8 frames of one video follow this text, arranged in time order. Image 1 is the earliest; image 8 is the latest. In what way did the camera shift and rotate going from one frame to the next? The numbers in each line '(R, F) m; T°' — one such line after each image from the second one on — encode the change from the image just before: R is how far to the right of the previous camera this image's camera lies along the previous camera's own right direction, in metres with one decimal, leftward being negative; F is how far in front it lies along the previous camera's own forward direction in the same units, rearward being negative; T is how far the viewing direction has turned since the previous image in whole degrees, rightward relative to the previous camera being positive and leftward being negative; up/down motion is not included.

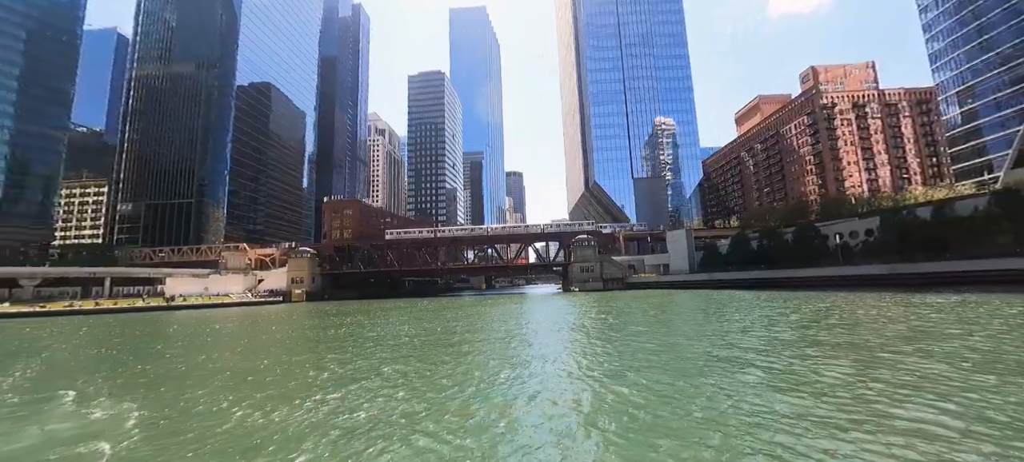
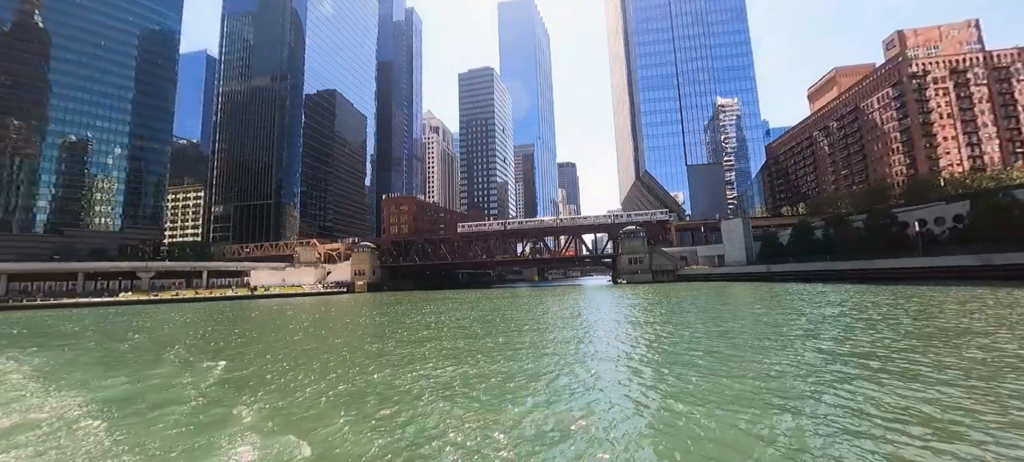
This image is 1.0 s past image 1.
(+1.5, -0.9) m; -8°
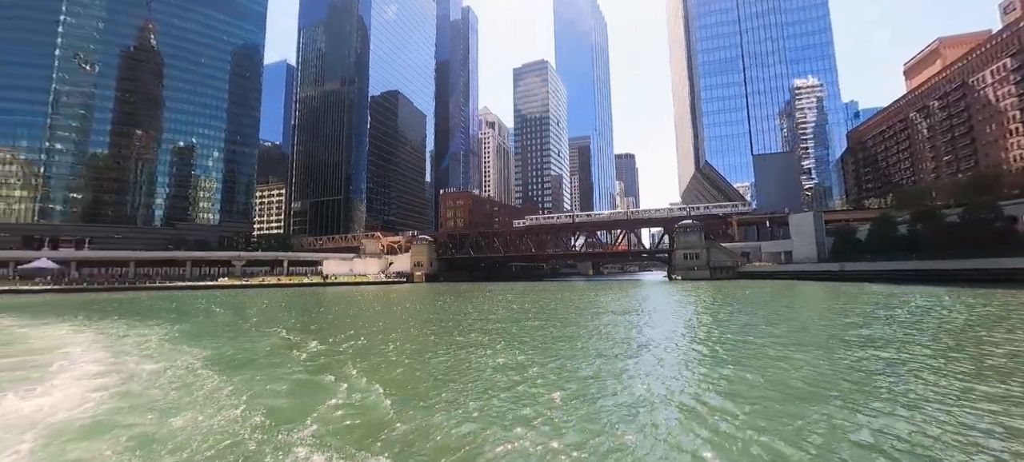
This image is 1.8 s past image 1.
(+1.0, -1.0) m; -8°
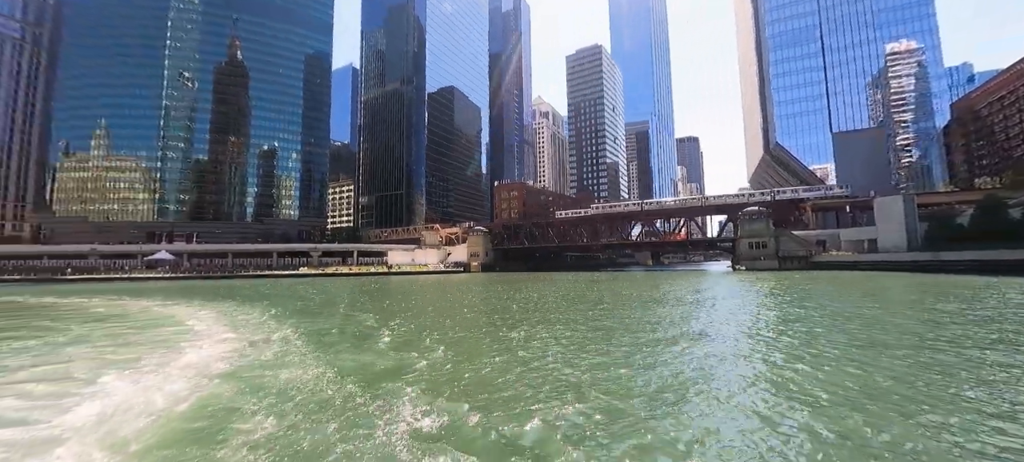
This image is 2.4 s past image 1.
(+0.6, -0.8) m; -8°
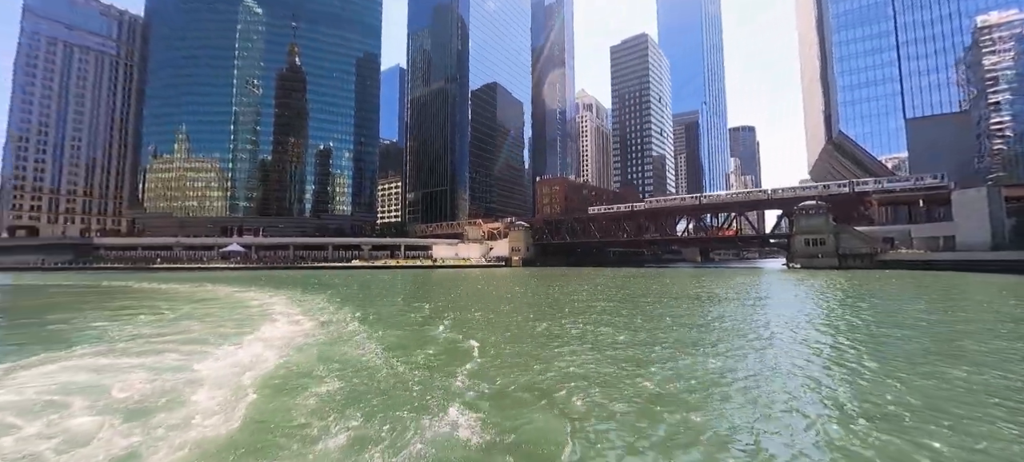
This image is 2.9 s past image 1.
(+0.4, -0.8) m; -6°
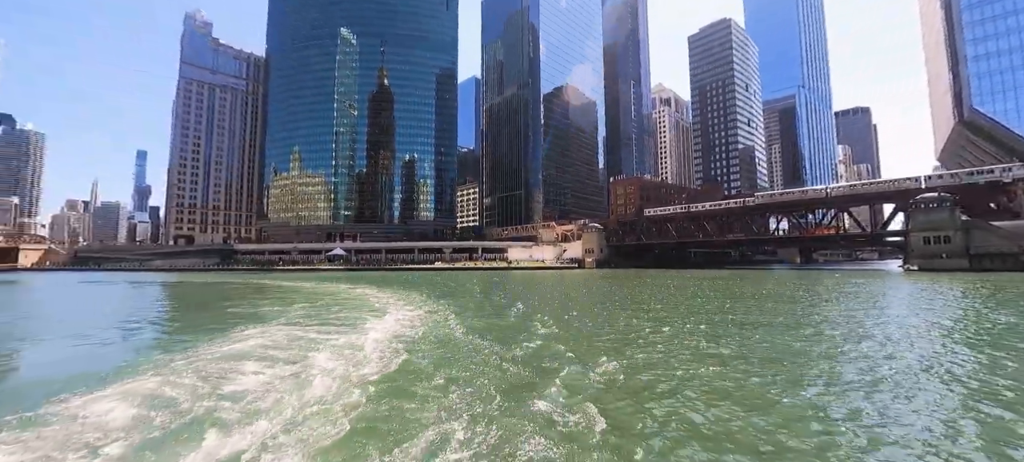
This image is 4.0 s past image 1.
(+0.6, -1.8) m; -11°
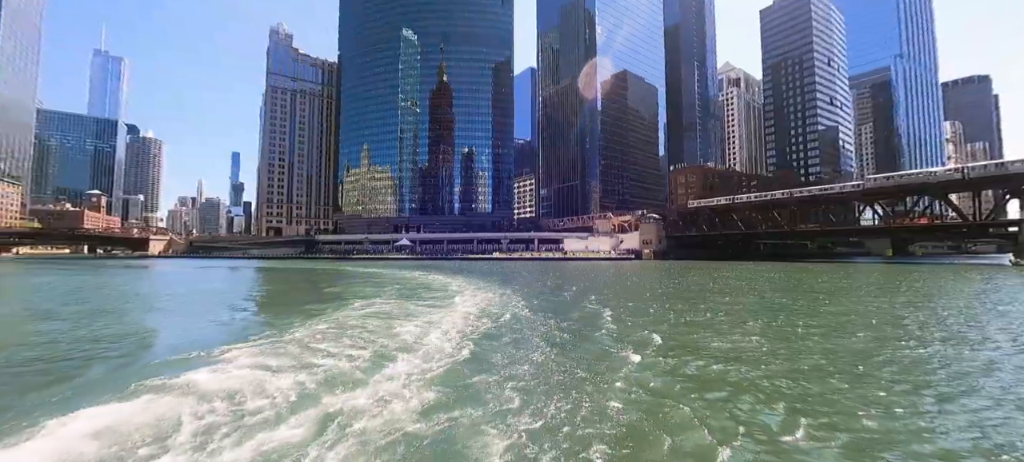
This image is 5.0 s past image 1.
(+0.2, -1.8) m; -8°
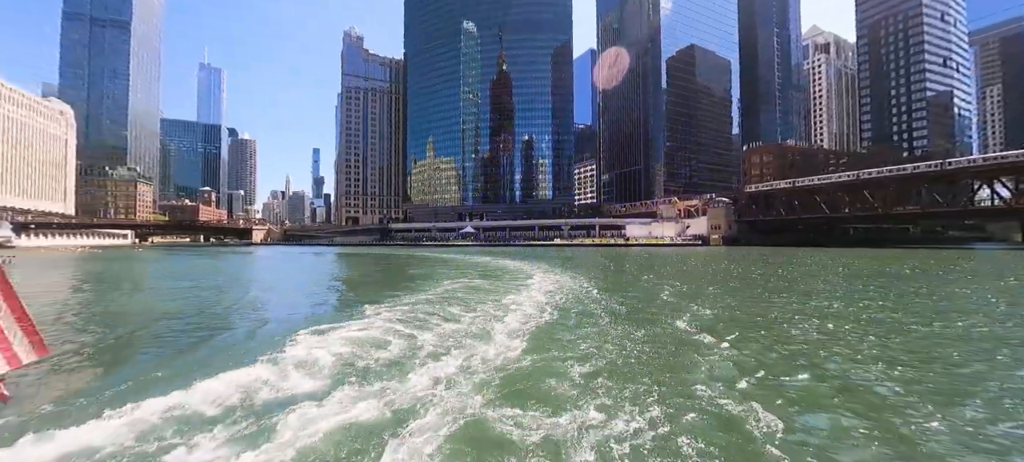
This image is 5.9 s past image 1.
(-0.1, -1.5) m; -9°
